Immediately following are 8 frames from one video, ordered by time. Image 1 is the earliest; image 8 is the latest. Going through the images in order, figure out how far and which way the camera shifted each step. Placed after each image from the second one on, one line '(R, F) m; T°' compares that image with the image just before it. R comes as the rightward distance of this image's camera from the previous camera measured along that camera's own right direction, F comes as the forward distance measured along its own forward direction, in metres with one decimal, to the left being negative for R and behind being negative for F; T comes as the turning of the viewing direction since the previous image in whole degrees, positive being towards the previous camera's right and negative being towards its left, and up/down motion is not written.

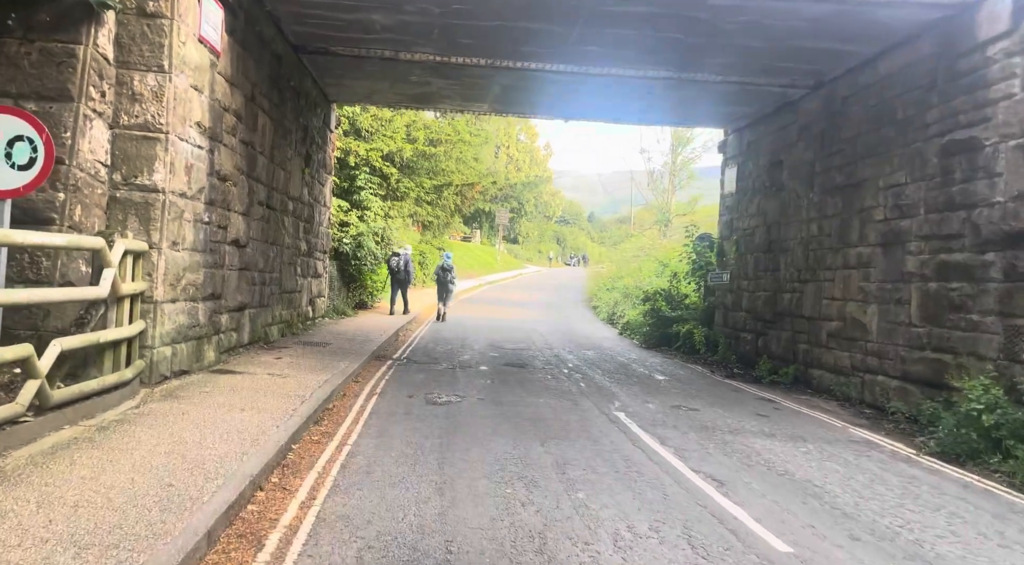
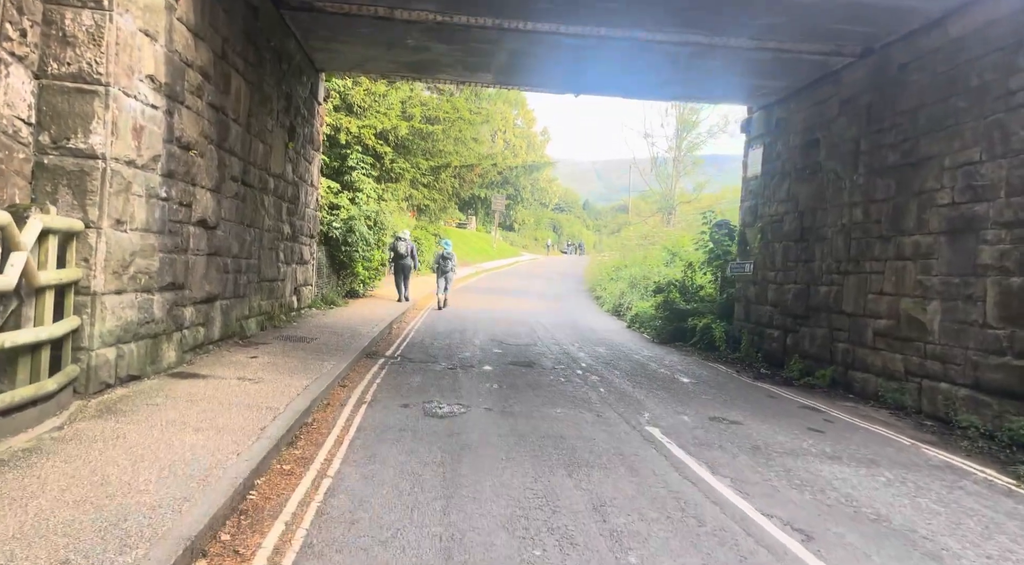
(-0.2, +1.2) m; 0°
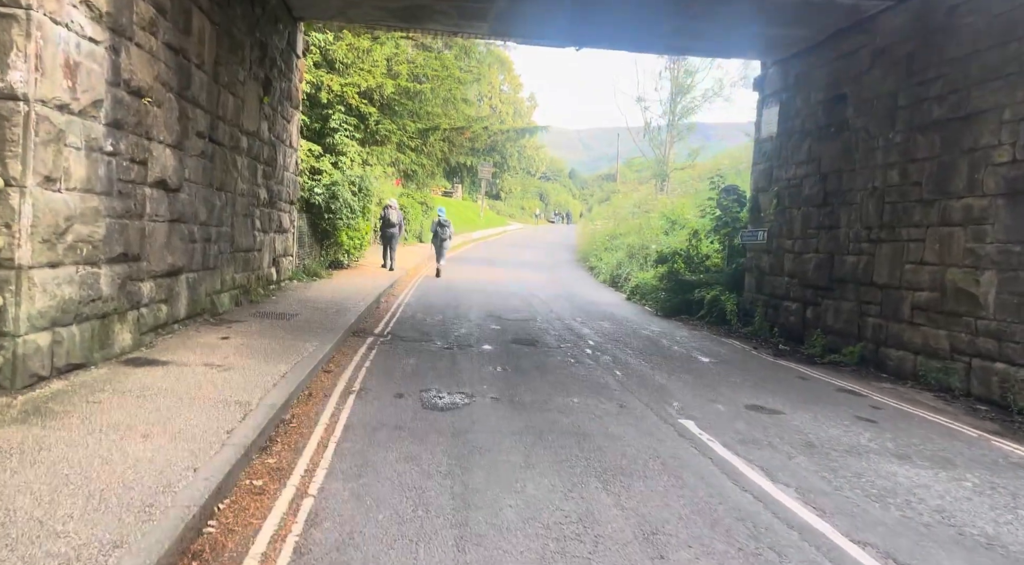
(-0.2, +1.0) m; +1°
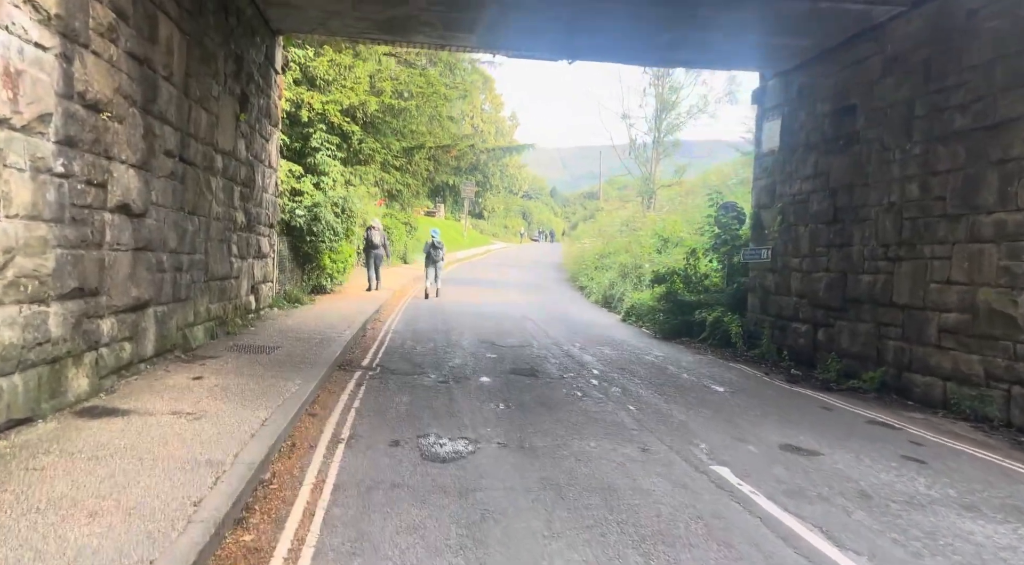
(-0.2, +0.6) m; +1°
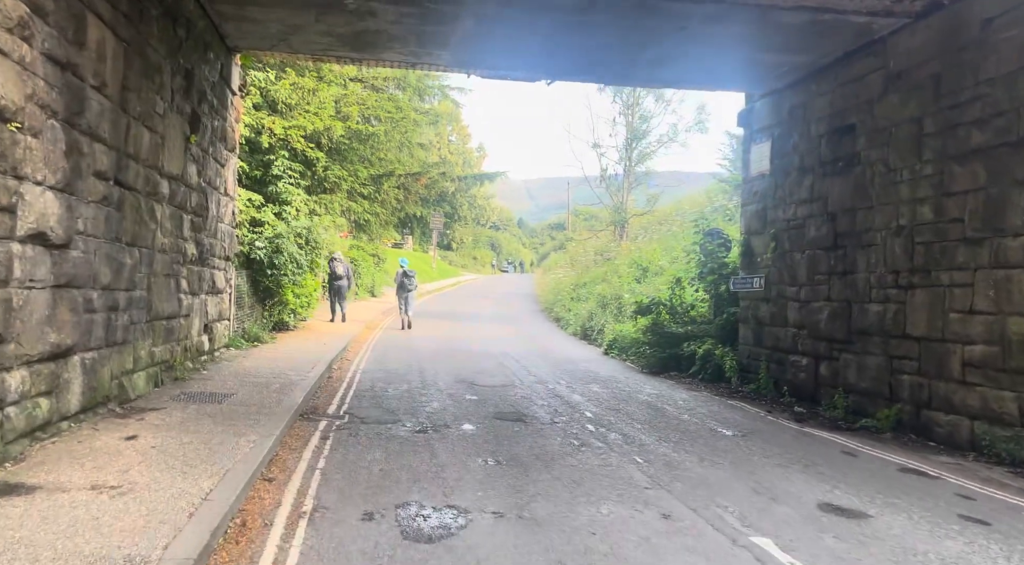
(-0.2, +0.8) m; +3°
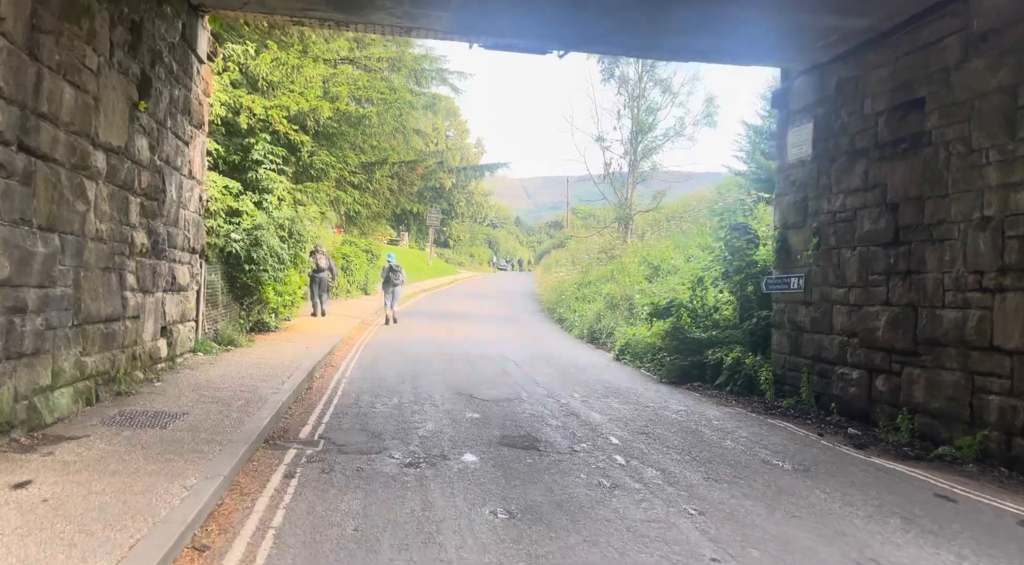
(-0.1, +1.4) m; 0°
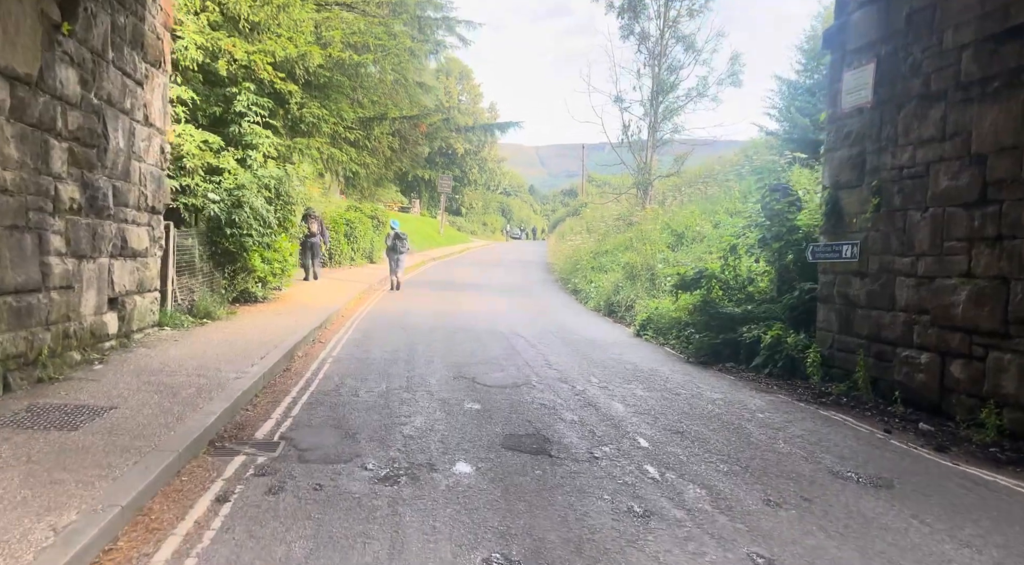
(+0.1, +1.3) m; -1°
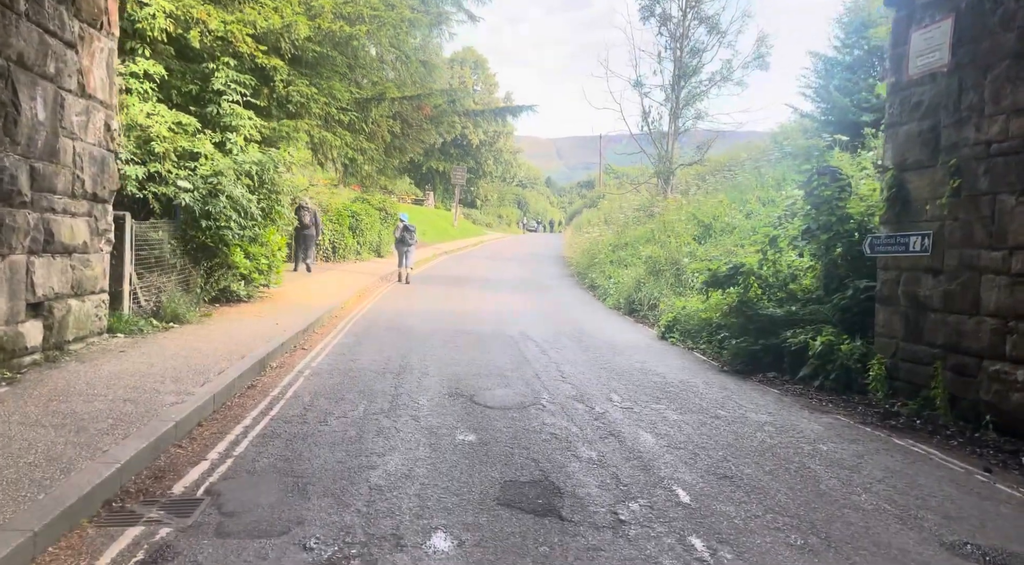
(+0.1, +1.3) m; -1°
